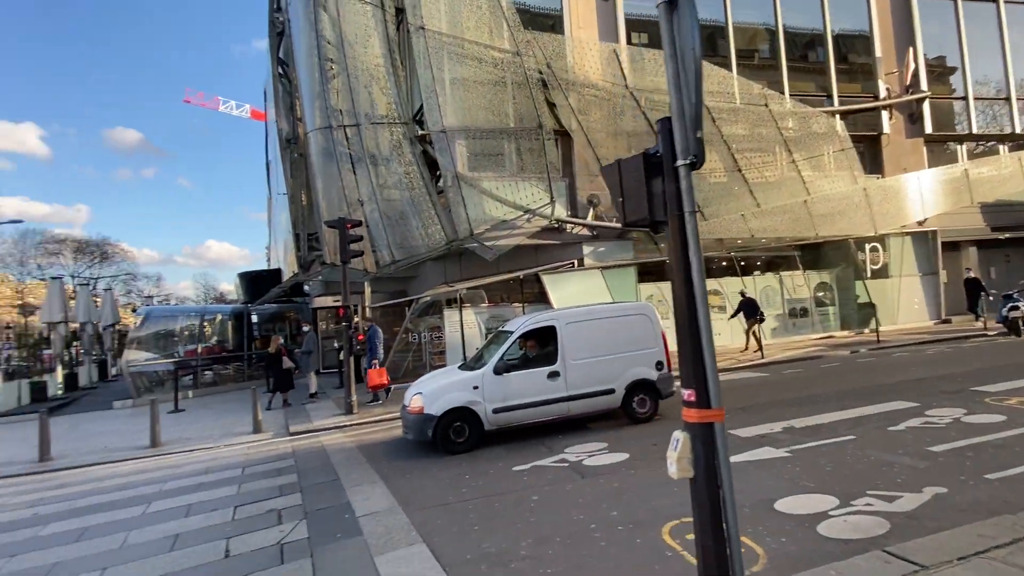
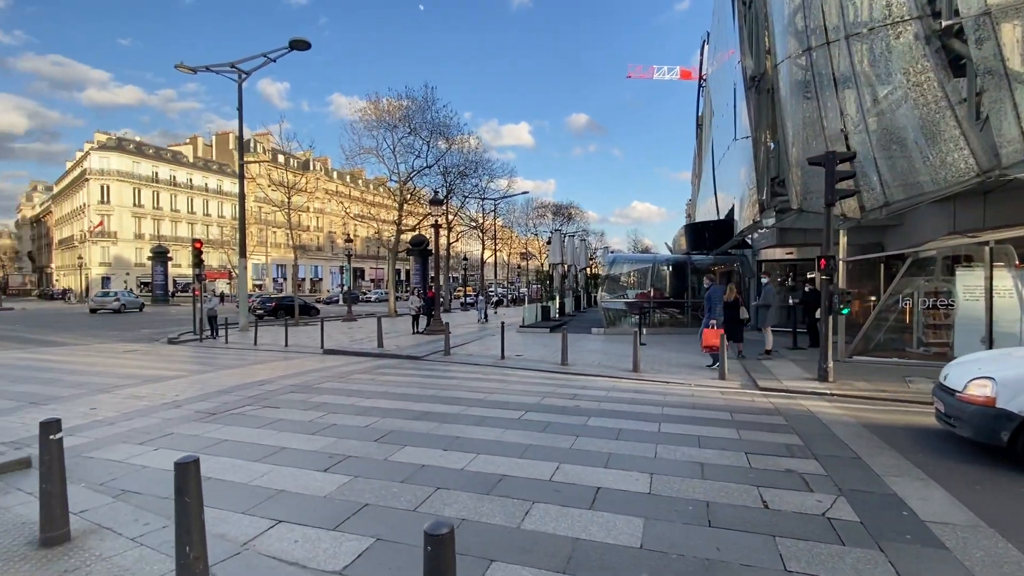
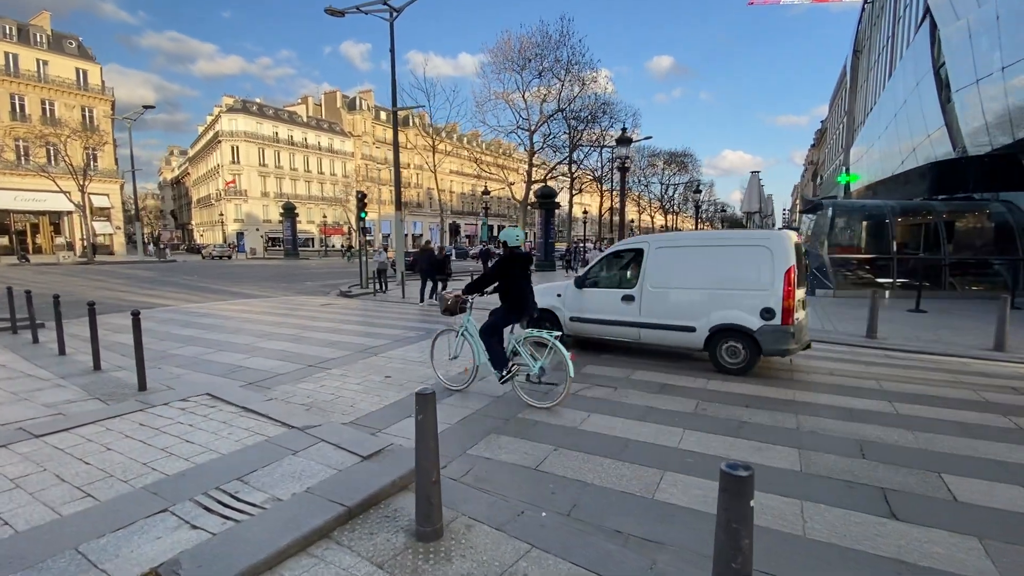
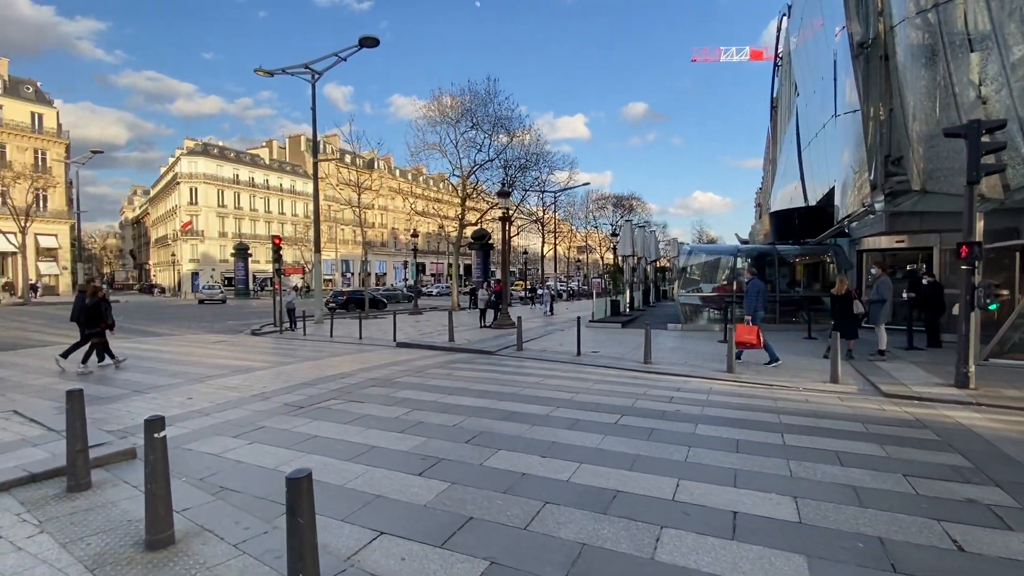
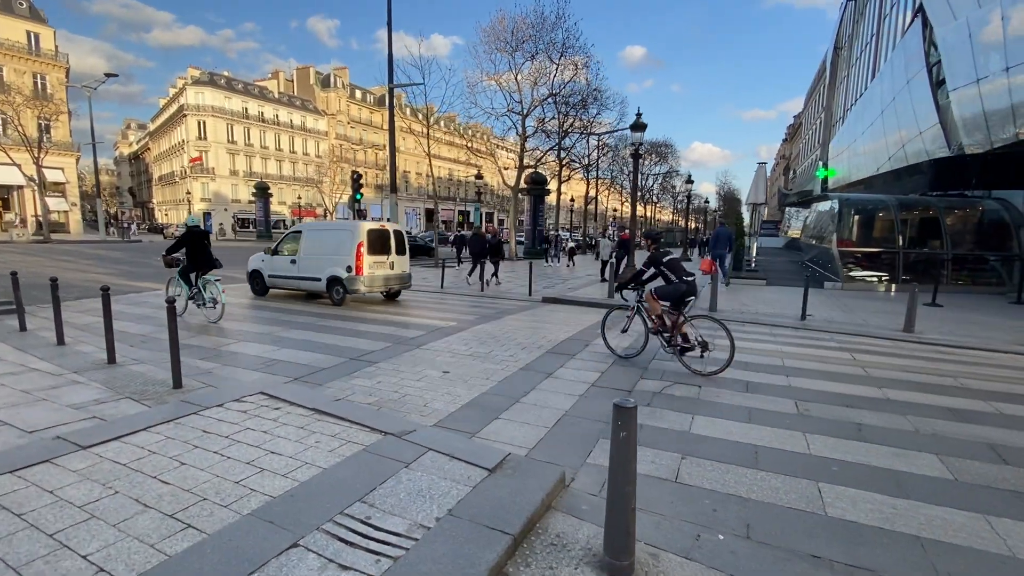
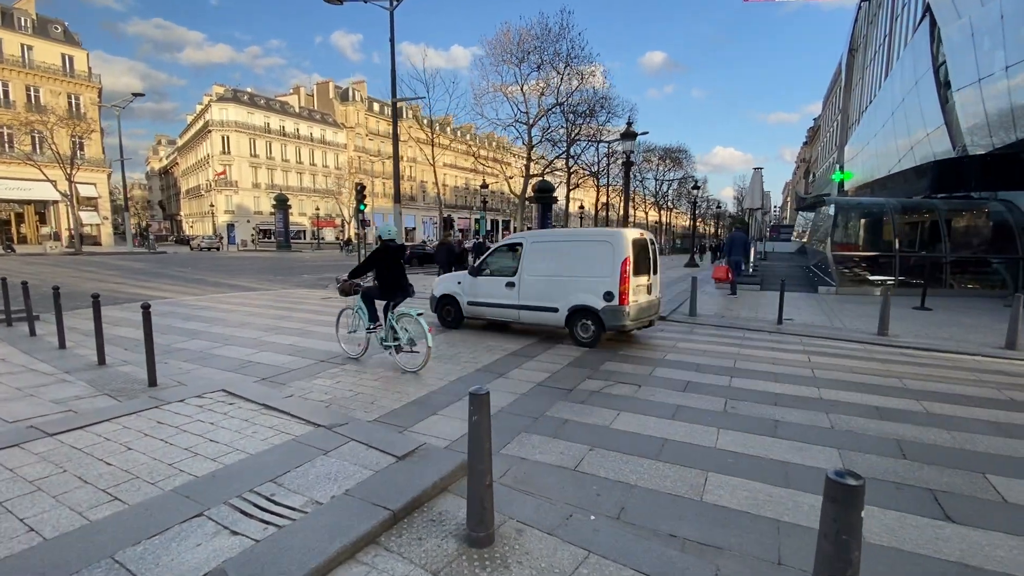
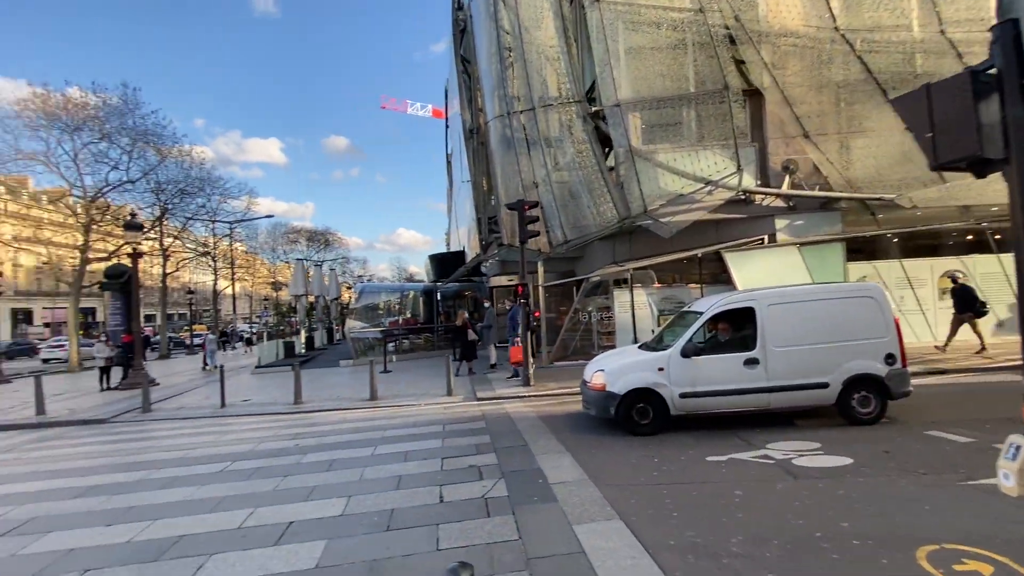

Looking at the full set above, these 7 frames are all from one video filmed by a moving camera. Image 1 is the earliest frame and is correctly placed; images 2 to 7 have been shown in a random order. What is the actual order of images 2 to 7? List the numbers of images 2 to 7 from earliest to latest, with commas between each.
7, 2, 4, 3, 6, 5
